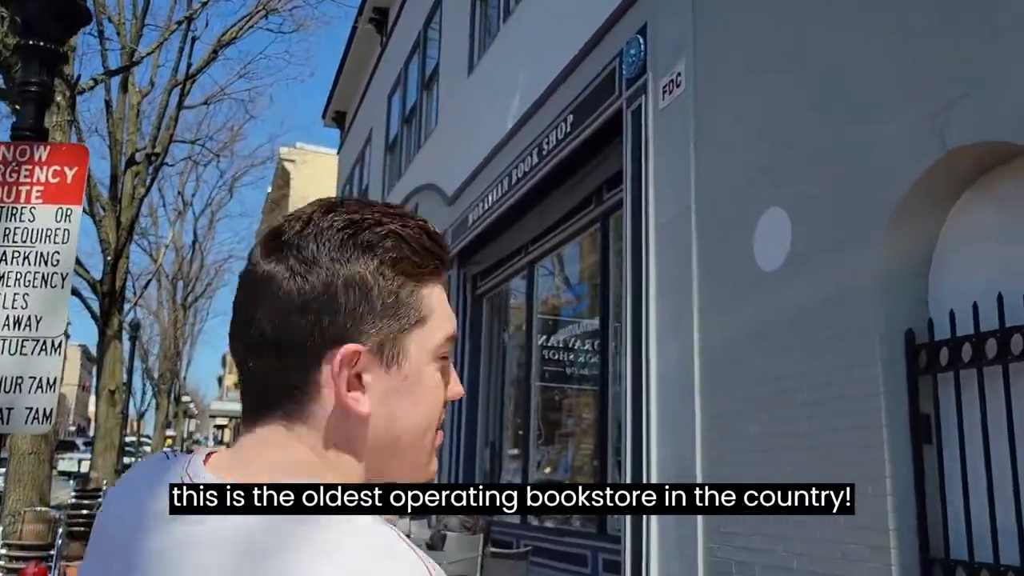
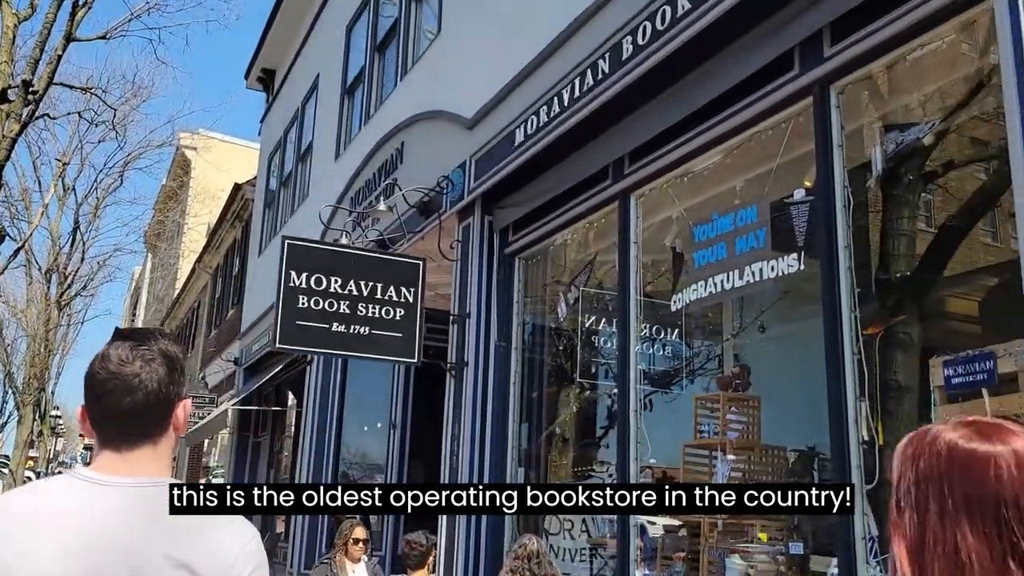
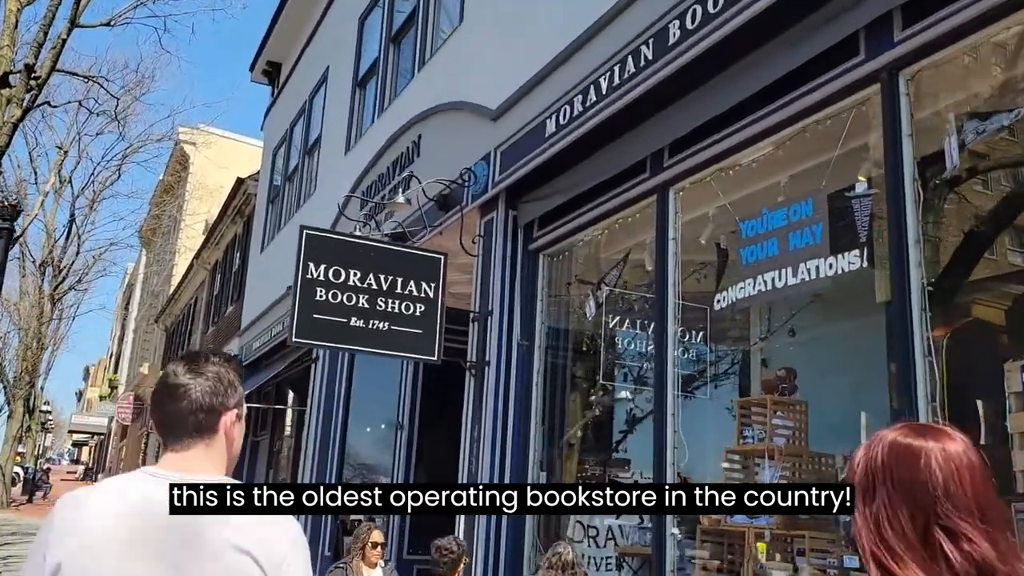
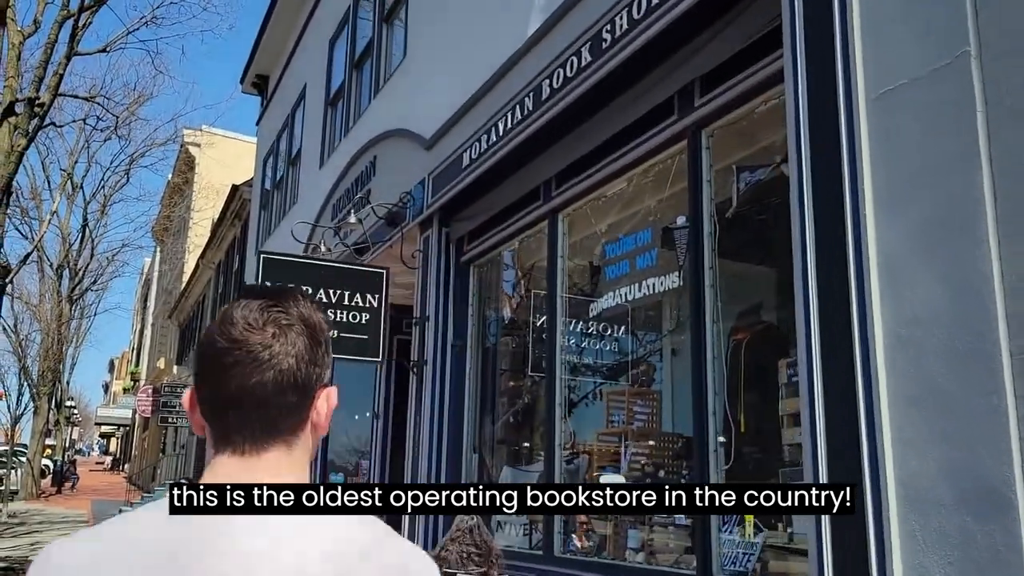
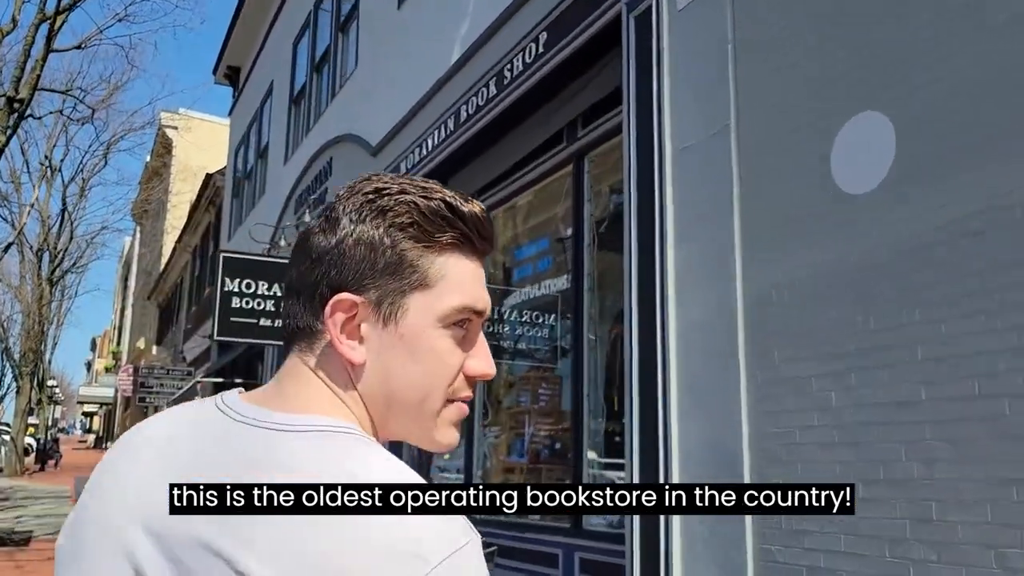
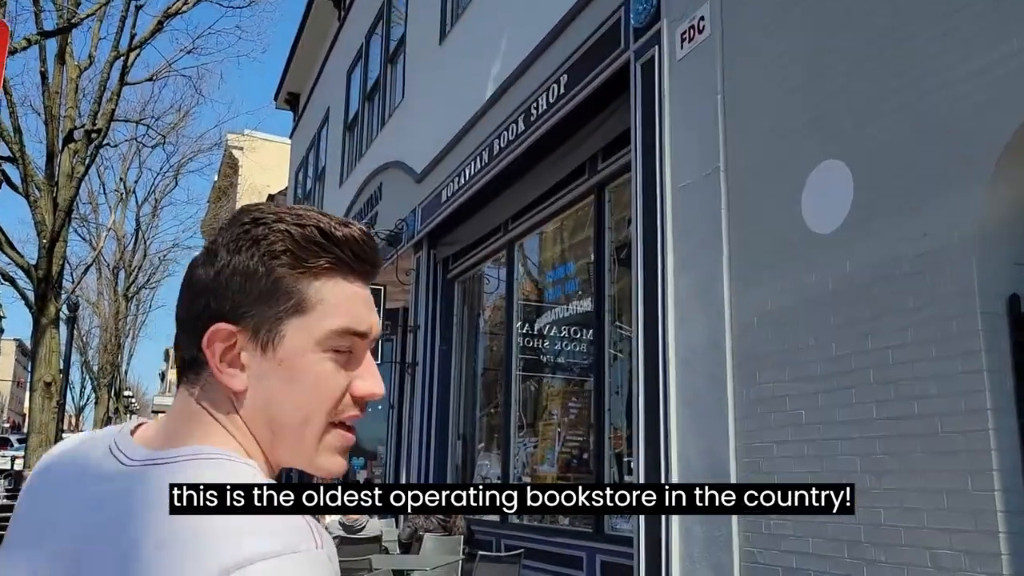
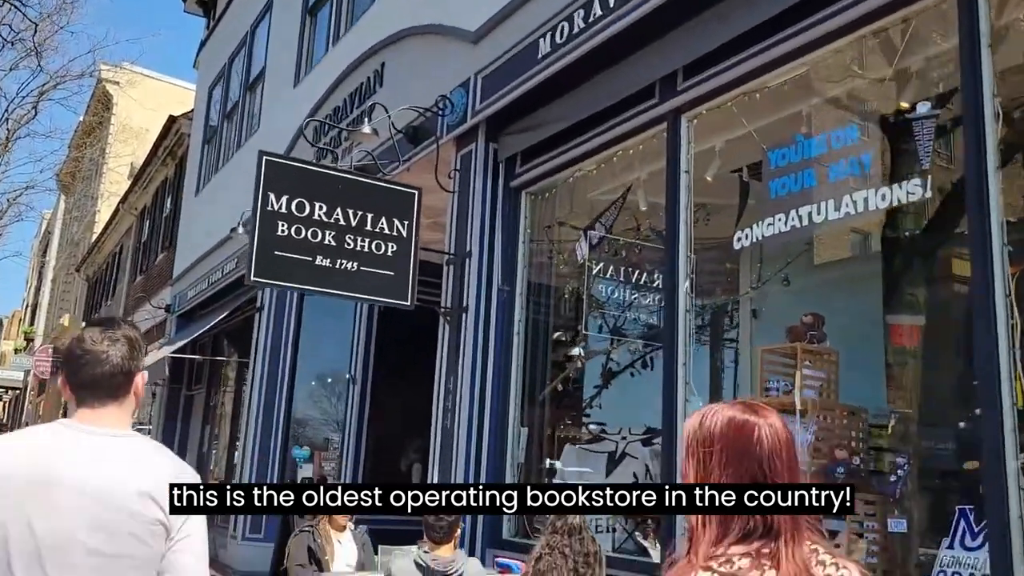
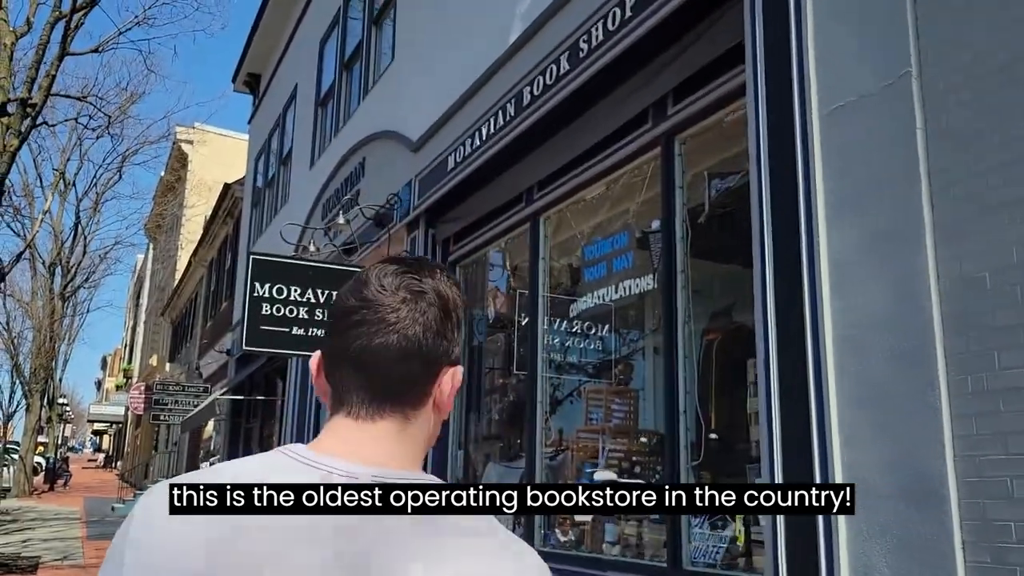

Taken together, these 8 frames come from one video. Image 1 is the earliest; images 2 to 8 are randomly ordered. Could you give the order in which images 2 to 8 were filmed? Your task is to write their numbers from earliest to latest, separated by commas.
6, 5, 8, 4, 2, 3, 7
